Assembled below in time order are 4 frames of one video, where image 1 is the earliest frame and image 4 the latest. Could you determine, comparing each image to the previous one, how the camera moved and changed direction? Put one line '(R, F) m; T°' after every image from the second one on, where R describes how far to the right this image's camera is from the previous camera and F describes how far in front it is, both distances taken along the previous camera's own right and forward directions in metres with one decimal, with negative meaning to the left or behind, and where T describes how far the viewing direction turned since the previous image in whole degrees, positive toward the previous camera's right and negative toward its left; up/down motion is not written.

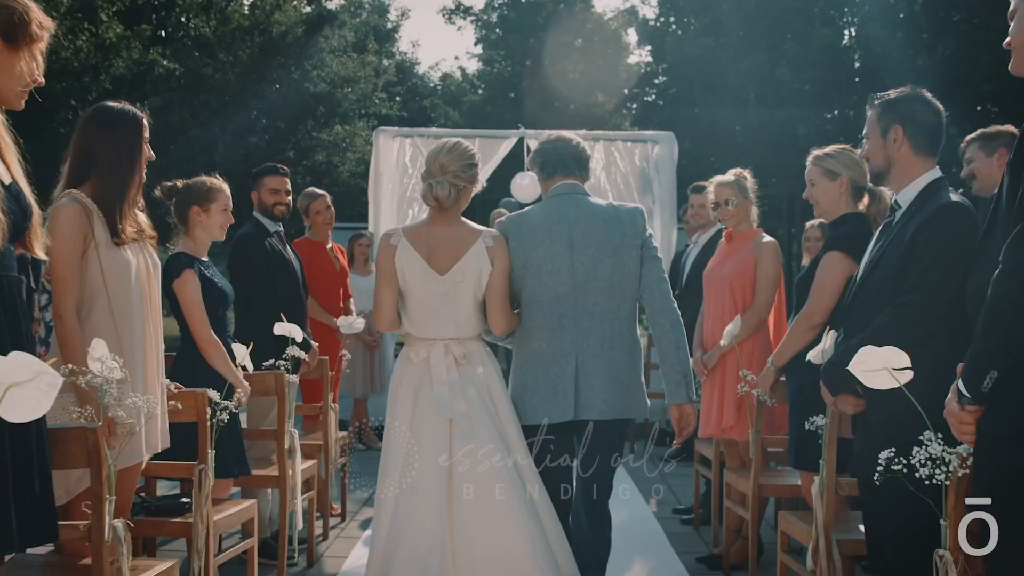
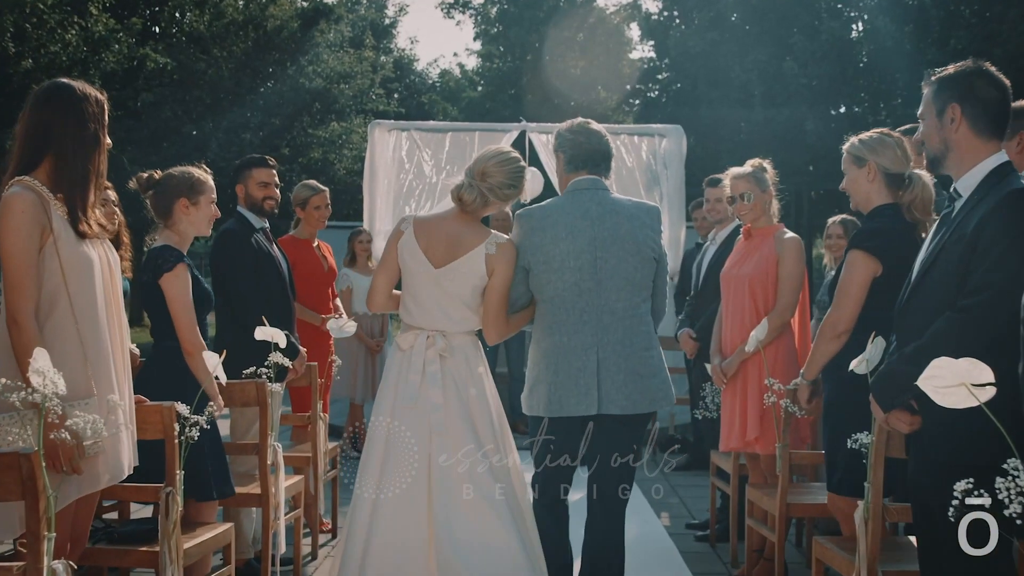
(0.0, +0.4) m; 0°
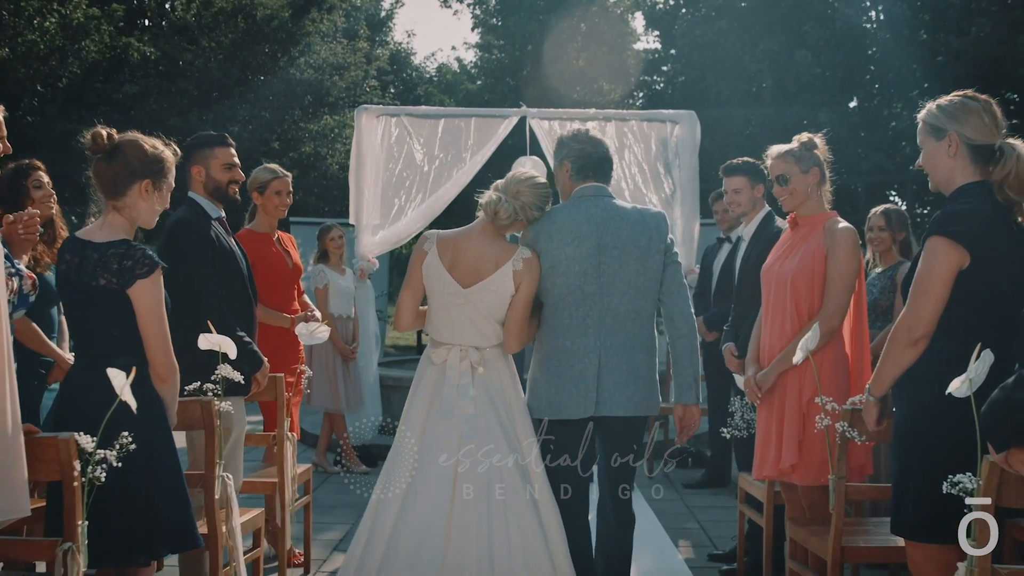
(0.0, +0.7) m; 0°
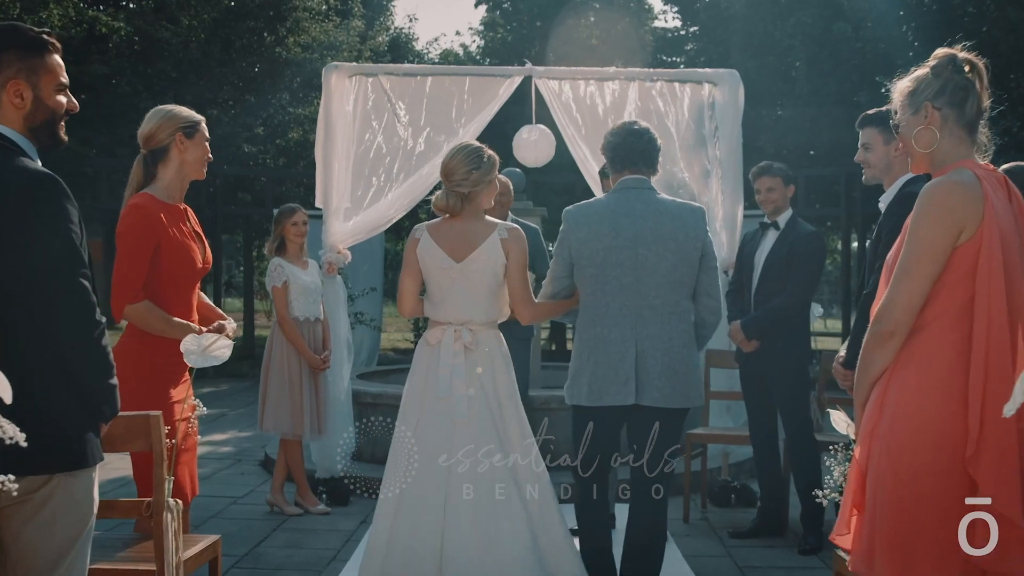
(0.0, +1.4) m; -1°
